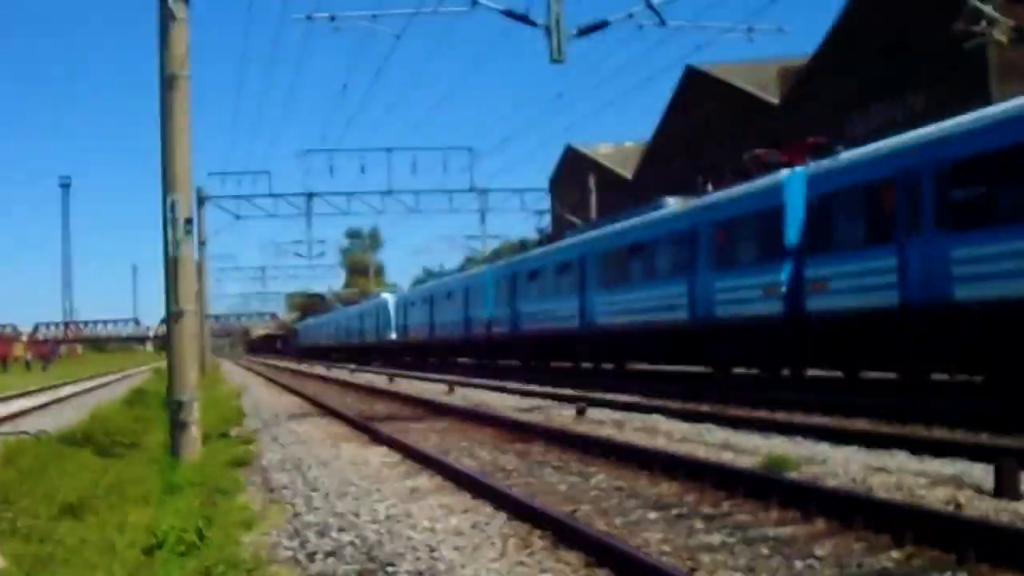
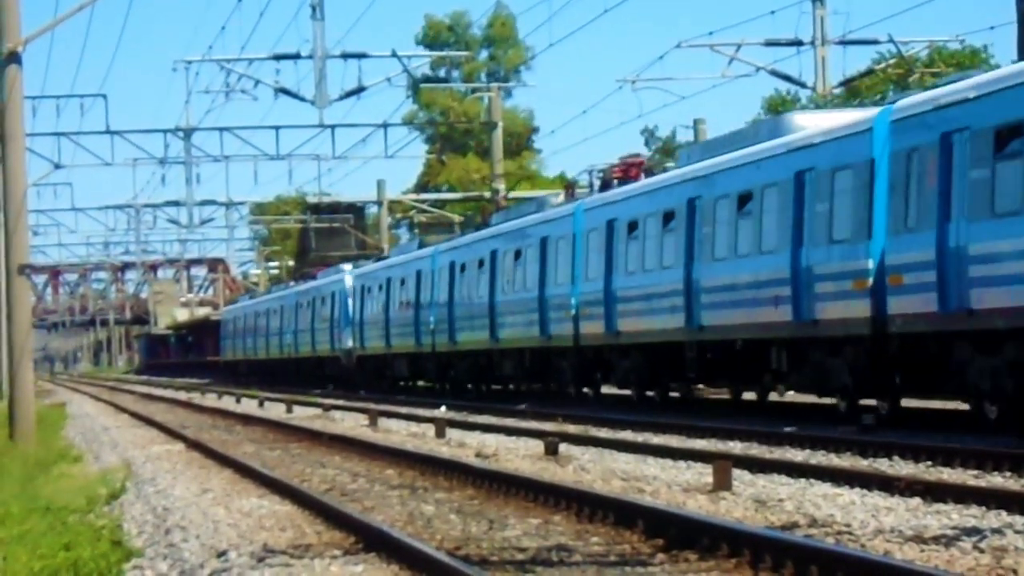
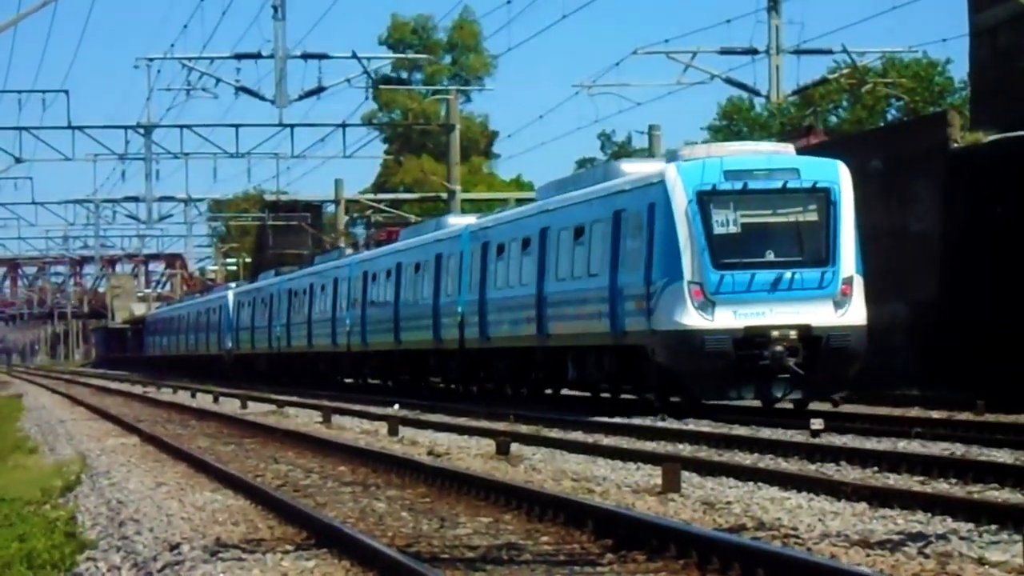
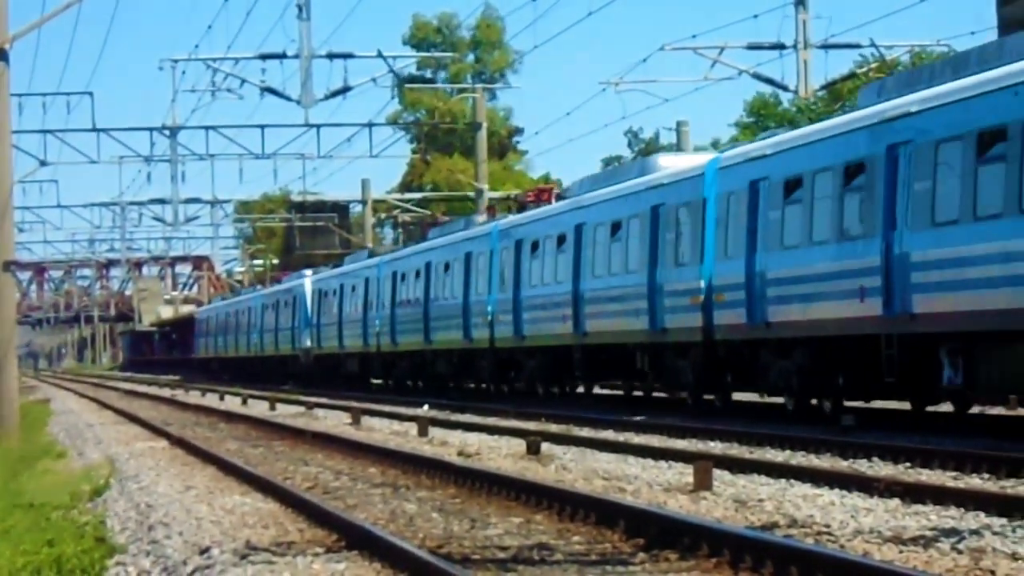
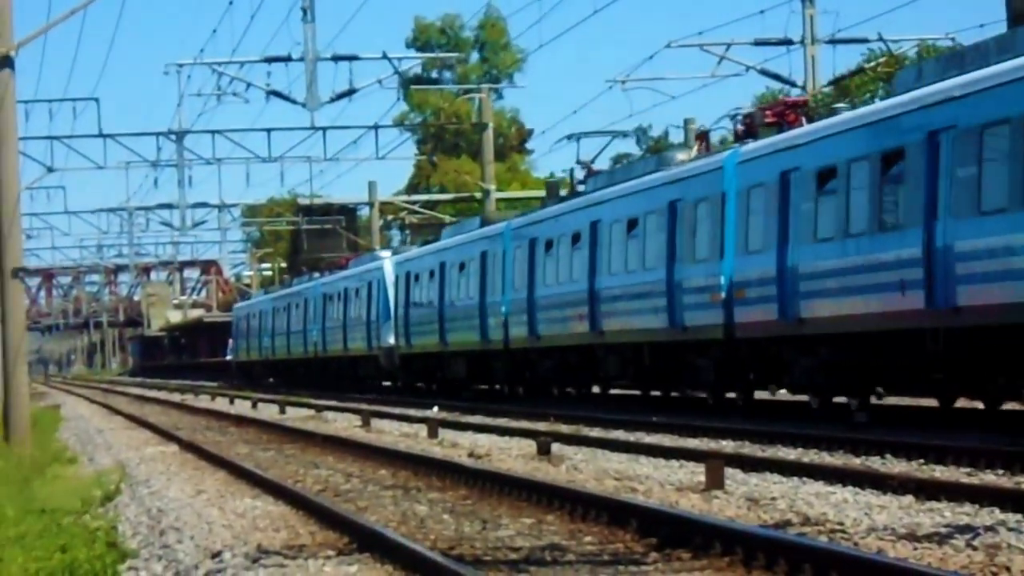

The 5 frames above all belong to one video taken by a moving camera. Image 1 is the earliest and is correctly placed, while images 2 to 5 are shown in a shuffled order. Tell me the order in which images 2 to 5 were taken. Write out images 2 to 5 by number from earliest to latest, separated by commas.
5, 2, 4, 3
